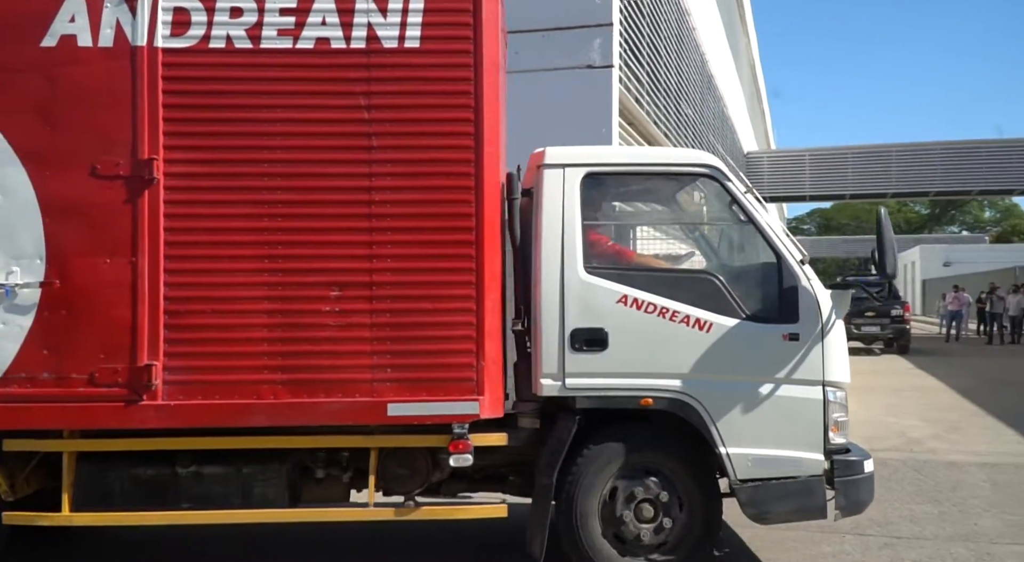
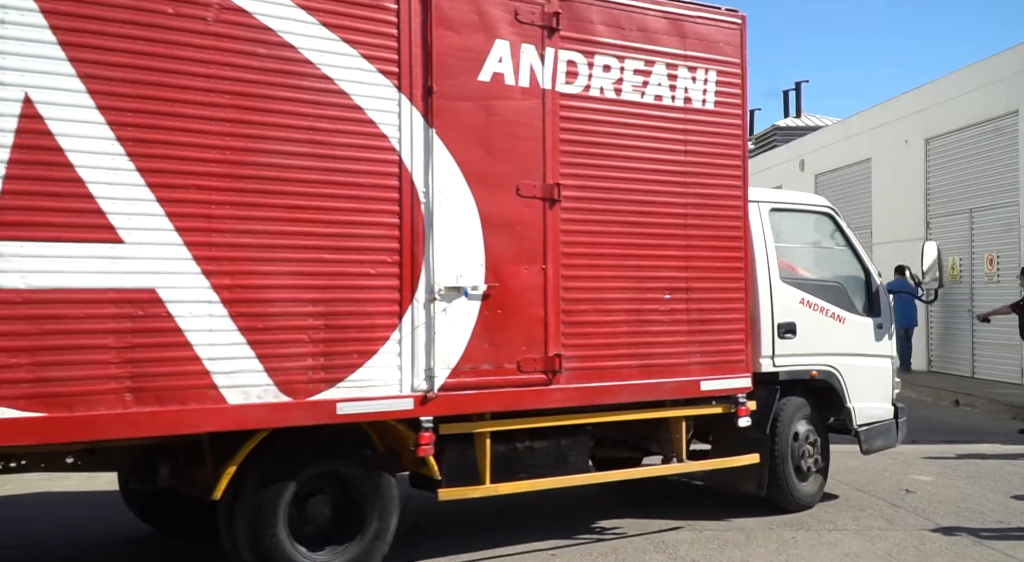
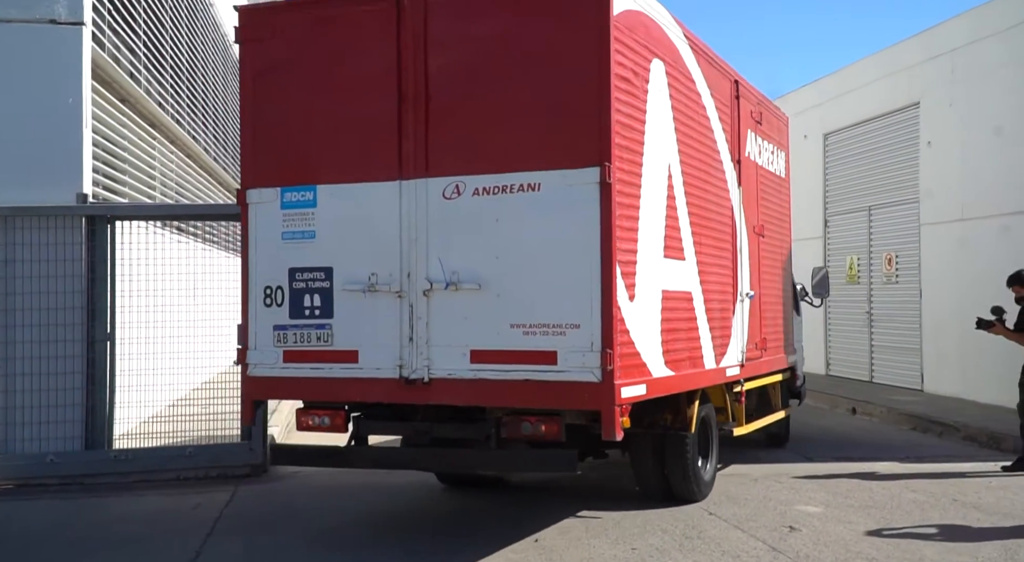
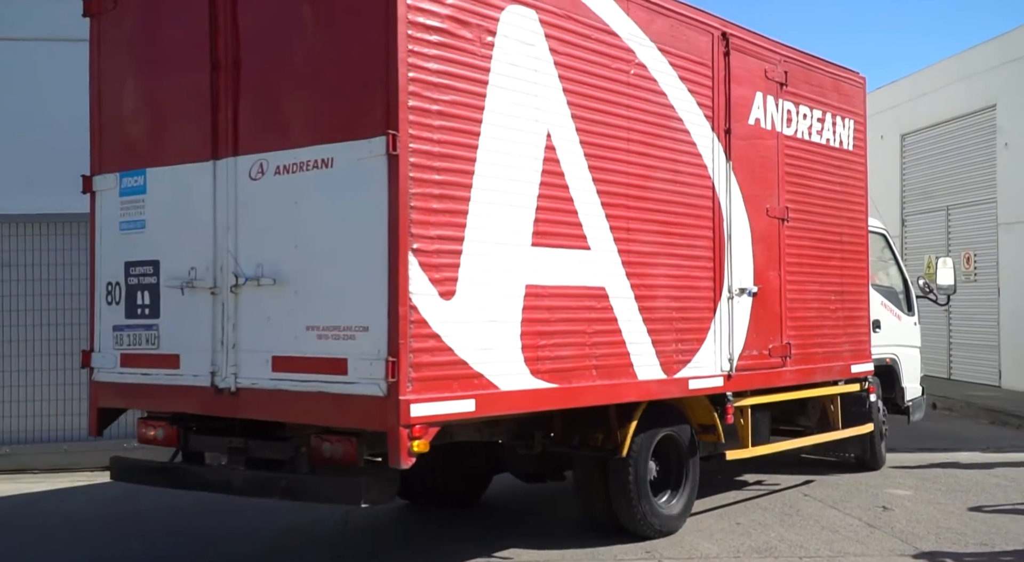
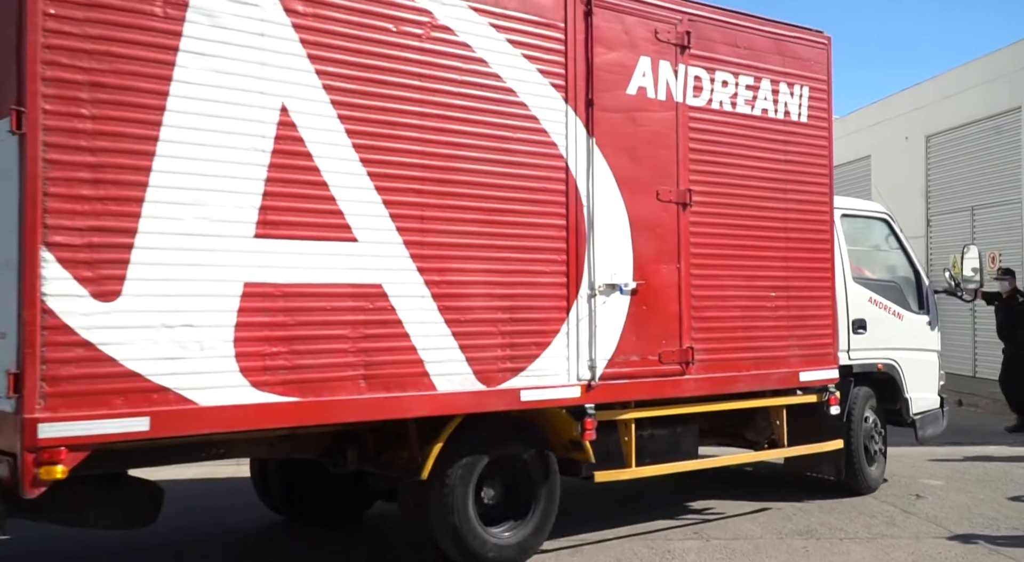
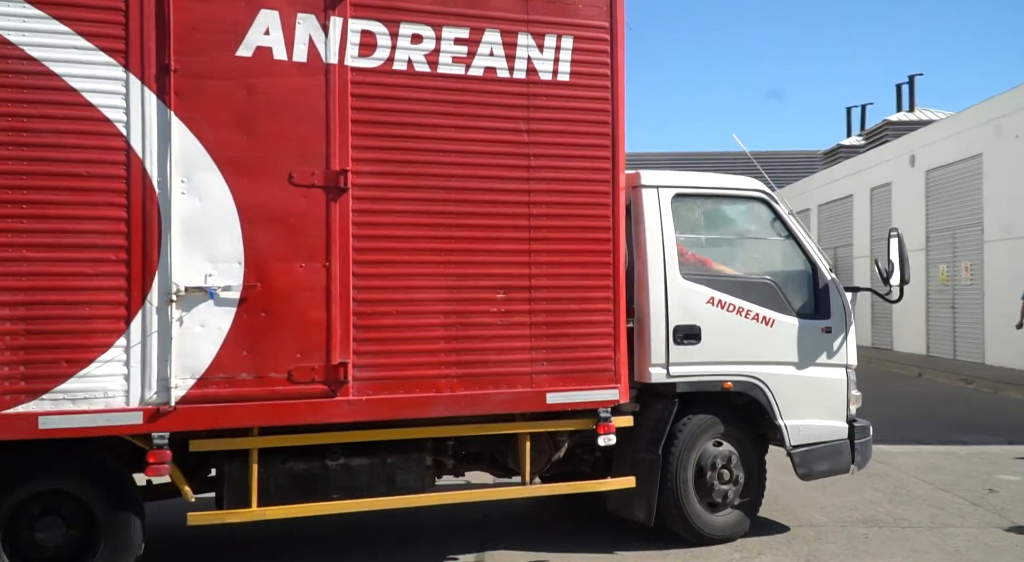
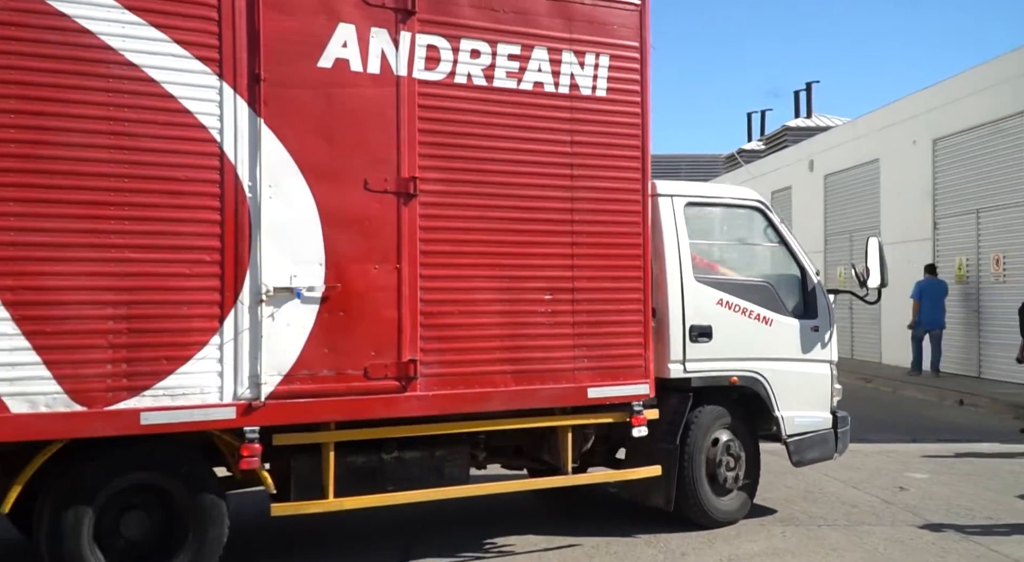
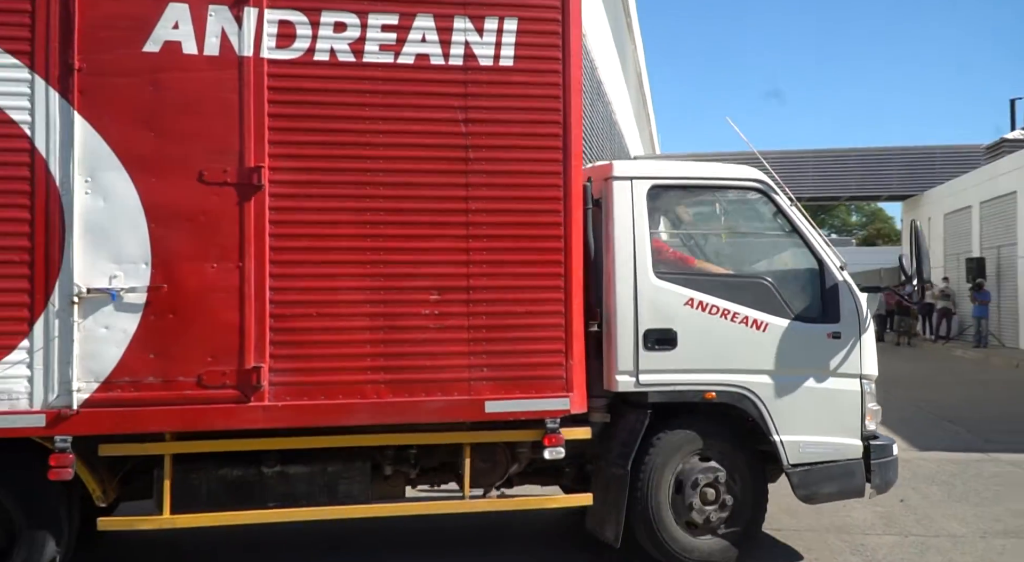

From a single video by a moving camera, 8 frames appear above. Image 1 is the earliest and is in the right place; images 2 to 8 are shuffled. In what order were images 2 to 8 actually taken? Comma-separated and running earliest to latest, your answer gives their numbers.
8, 6, 7, 2, 5, 4, 3
